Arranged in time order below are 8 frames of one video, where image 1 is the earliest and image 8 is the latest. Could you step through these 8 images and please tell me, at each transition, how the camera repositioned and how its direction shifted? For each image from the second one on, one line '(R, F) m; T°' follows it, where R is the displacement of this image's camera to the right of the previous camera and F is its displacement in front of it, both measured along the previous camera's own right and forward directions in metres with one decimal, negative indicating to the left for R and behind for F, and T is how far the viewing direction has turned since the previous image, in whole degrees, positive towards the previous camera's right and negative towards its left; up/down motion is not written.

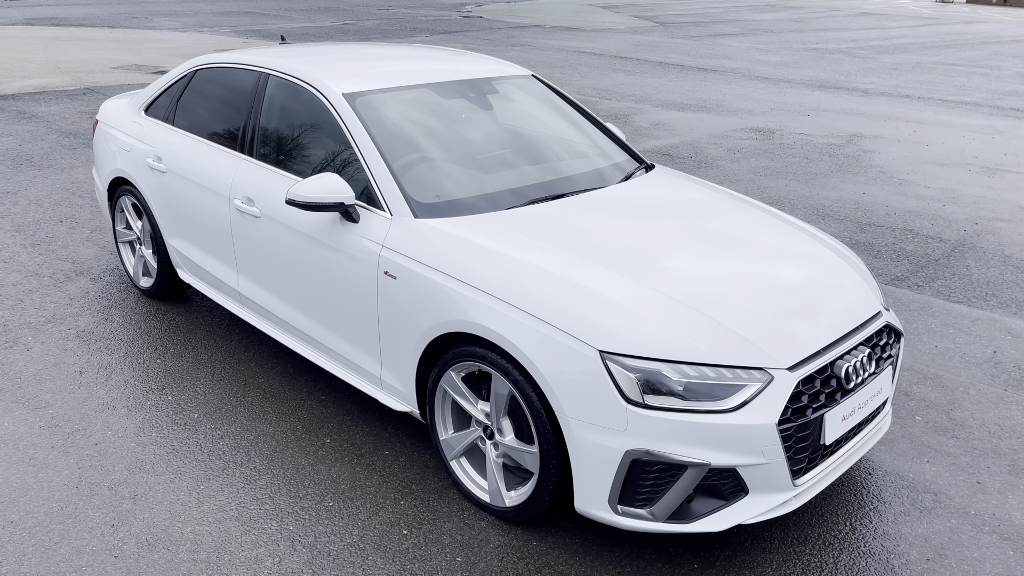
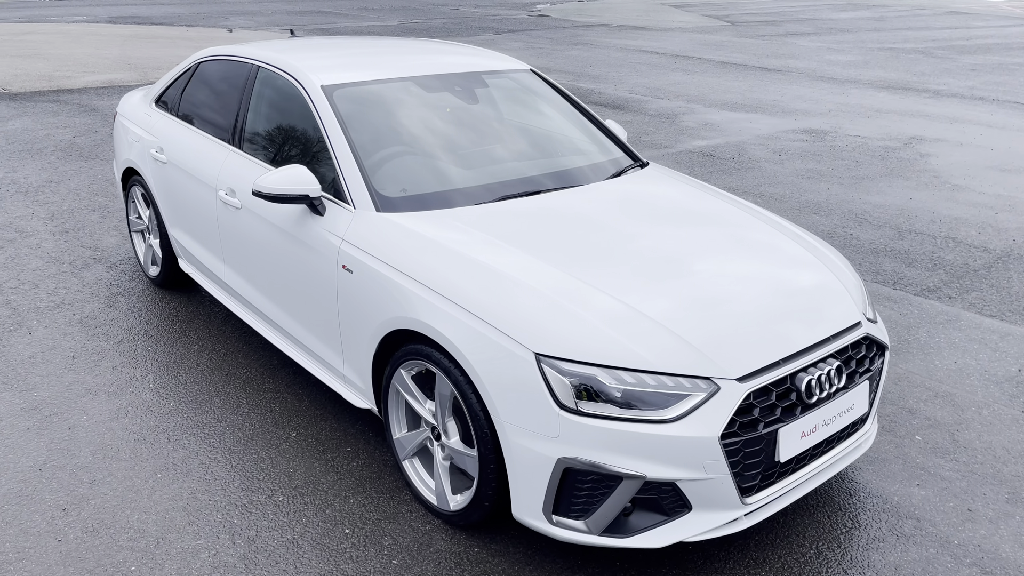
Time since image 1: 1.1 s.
(+0.5, +0.1) m; -5°
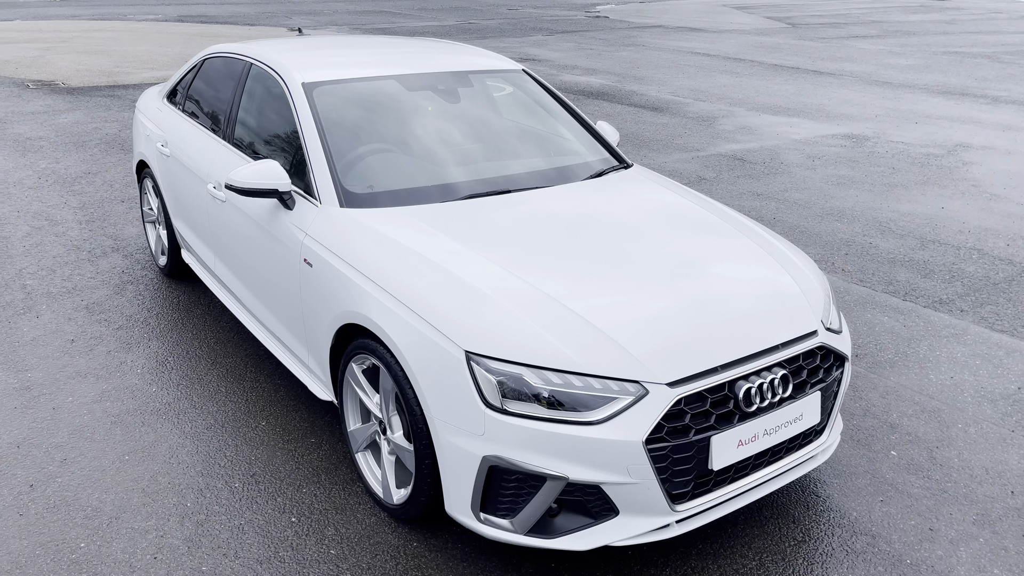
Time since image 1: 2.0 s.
(+0.4, 0.0) m; -4°
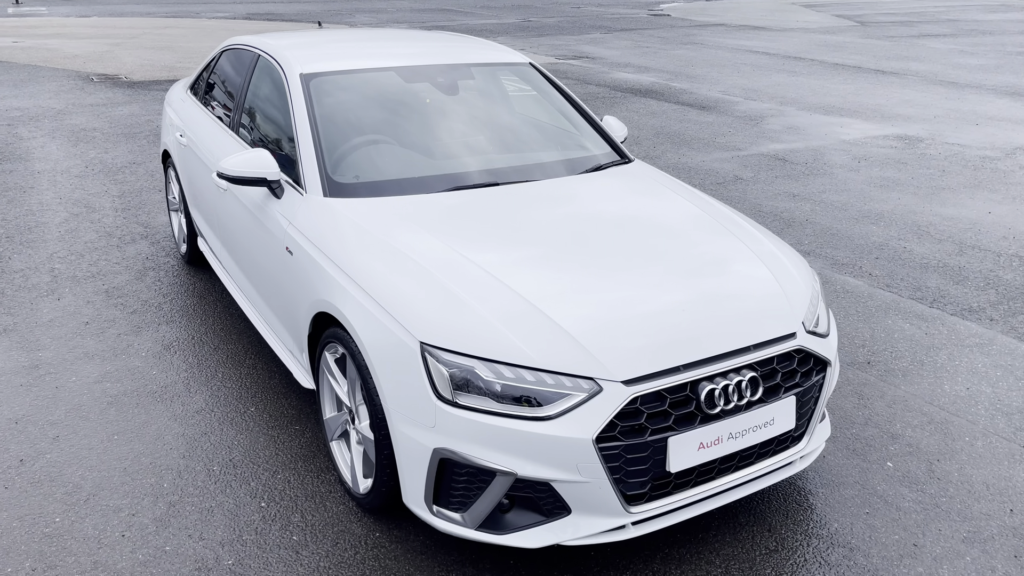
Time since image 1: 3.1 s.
(+0.4, 0.0) m; -4°
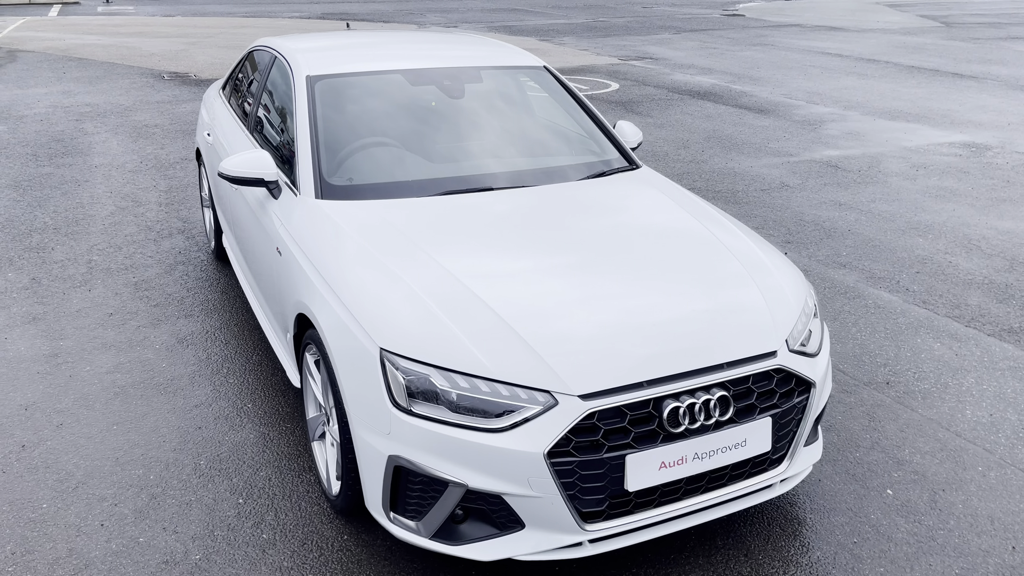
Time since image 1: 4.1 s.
(+0.4, +0.1) m; -5°
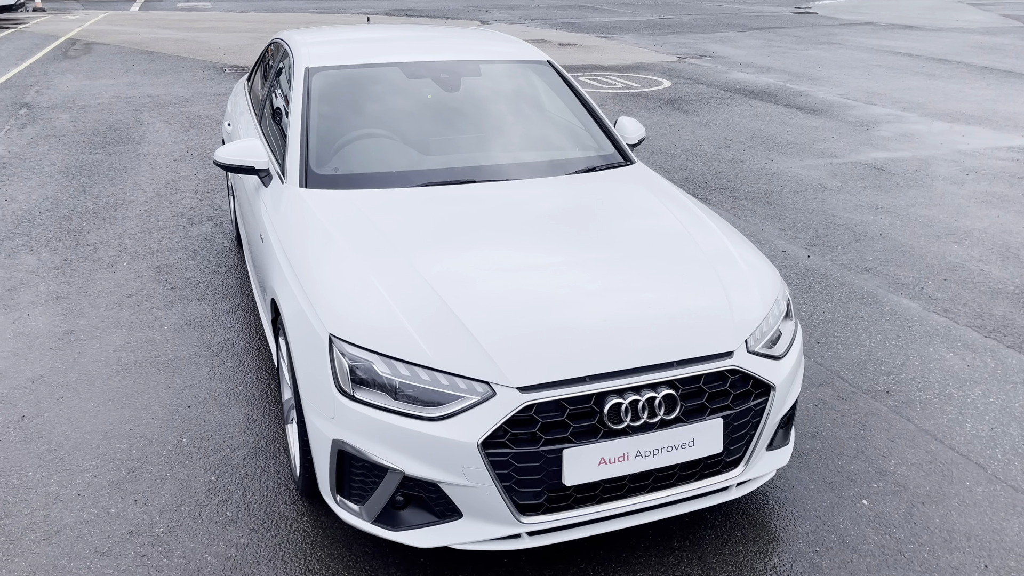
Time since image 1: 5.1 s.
(+0.4, 0.0) m; -5°
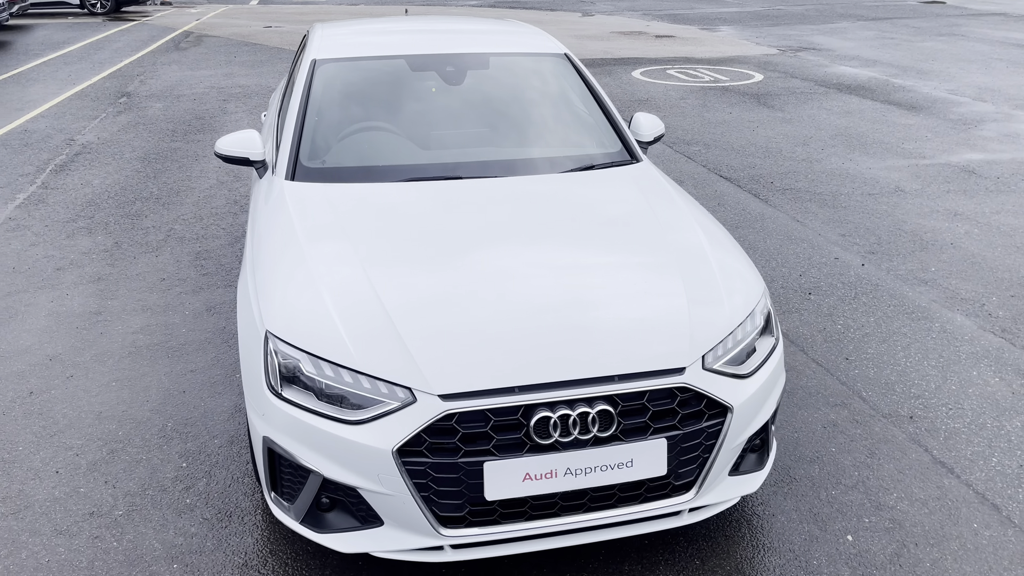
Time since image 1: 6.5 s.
(+0.6, +0.2) m; -8°
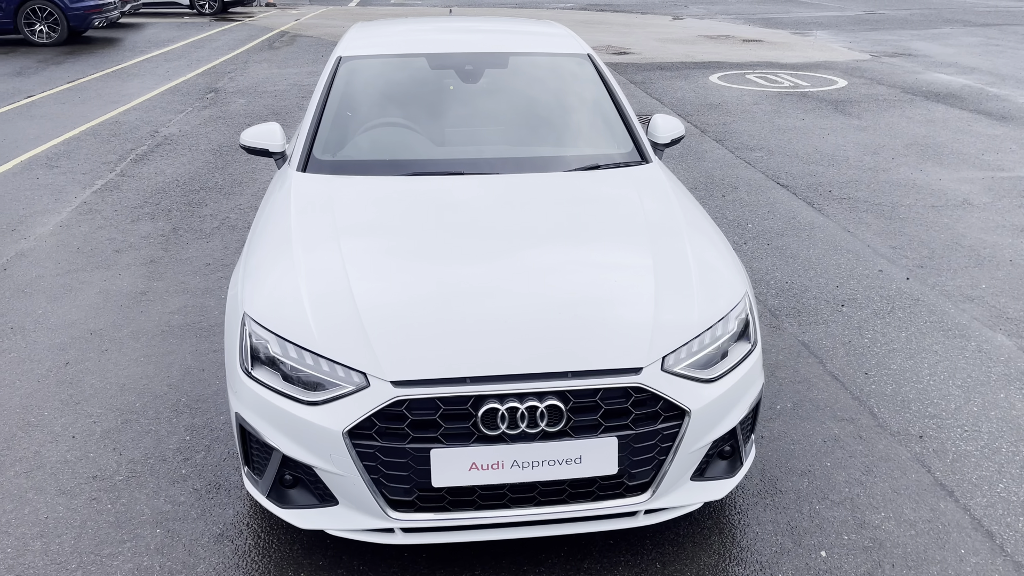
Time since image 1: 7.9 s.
(+0.4, 0.0) m; -6°
